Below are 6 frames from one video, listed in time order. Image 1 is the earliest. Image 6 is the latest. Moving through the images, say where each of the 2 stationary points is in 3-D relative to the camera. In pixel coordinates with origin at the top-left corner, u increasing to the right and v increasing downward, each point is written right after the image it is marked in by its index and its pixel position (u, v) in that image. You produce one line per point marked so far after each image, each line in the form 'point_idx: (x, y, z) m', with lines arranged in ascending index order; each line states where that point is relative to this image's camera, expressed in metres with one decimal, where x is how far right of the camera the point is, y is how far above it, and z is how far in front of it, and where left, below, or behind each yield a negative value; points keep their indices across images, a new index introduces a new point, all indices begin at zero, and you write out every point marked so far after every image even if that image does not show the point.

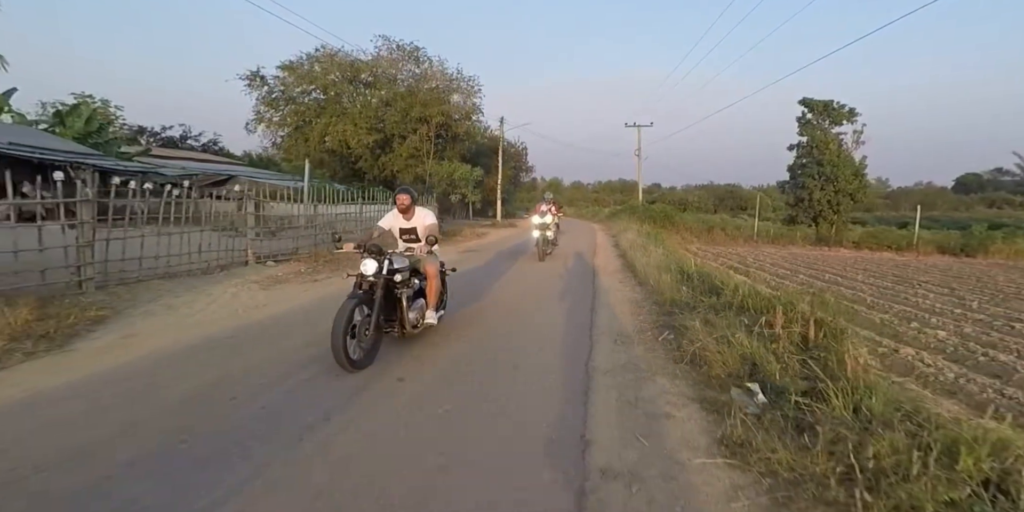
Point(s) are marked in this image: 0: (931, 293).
0: (+14.1, -1.2, +17.4) m
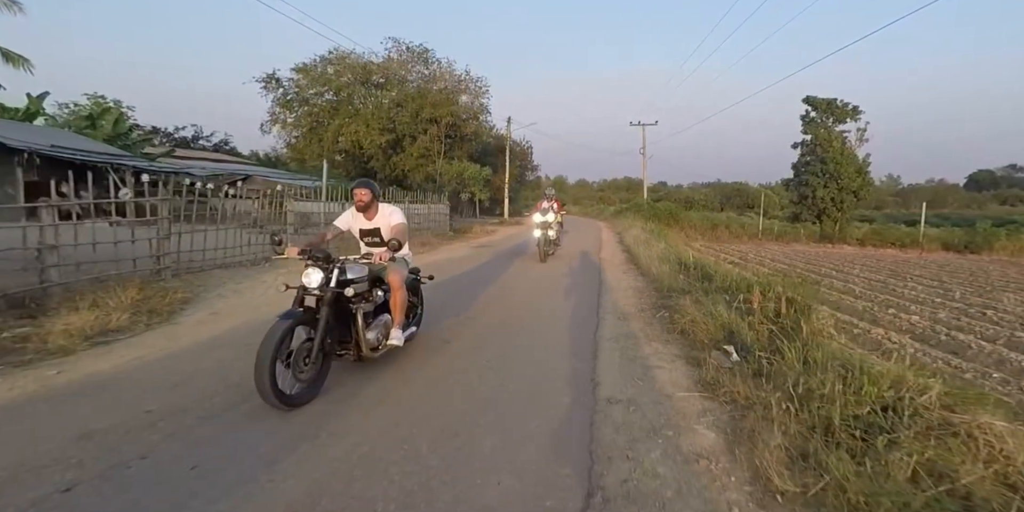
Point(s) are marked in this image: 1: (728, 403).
0: (+14.5, -1.0, +18.3) m
1: (+1.7, -1.1, +4.1) m
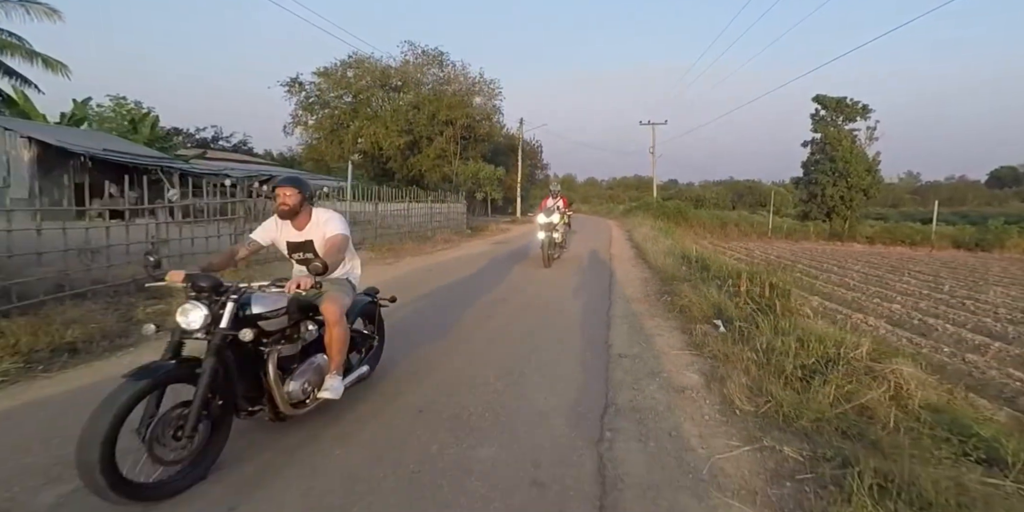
0: (+15.1, -0.9, +19.4) m
1: (+2.0, -1.0, +5.3) m
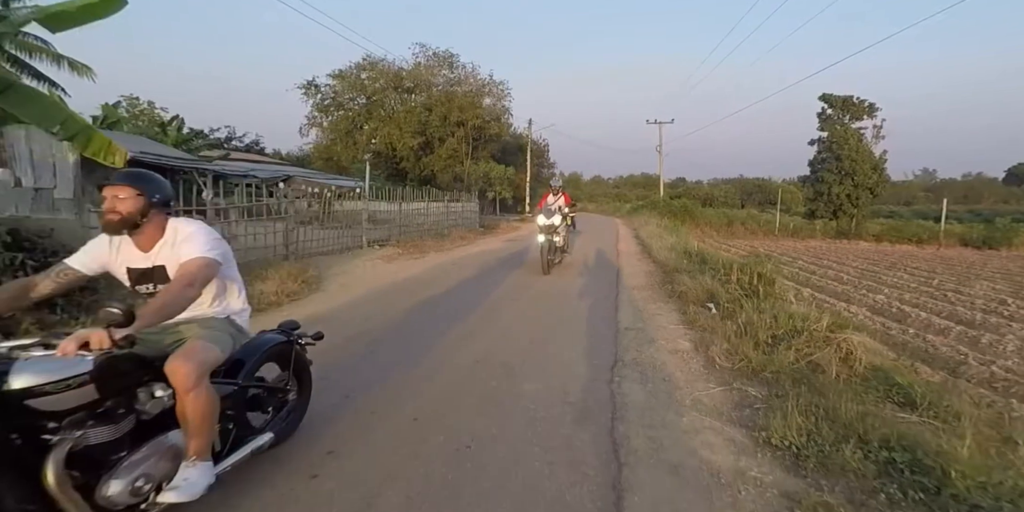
0: (+15.6, -0.8, +20.3) m
1: (+2.3, -0.9, +6.5) m
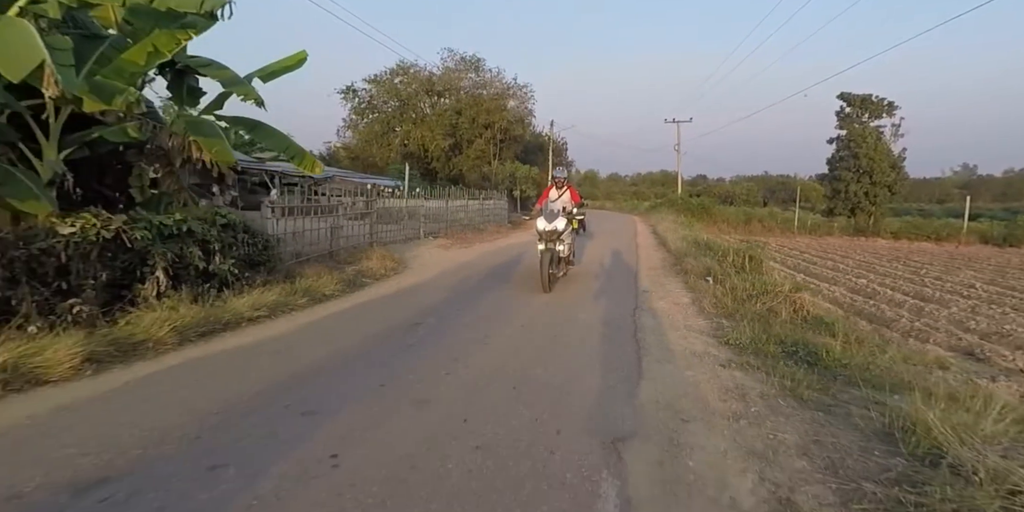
0: (+16.9, -0.5, +22.3) m
1: (+3.1, -0.7, +8.9) m
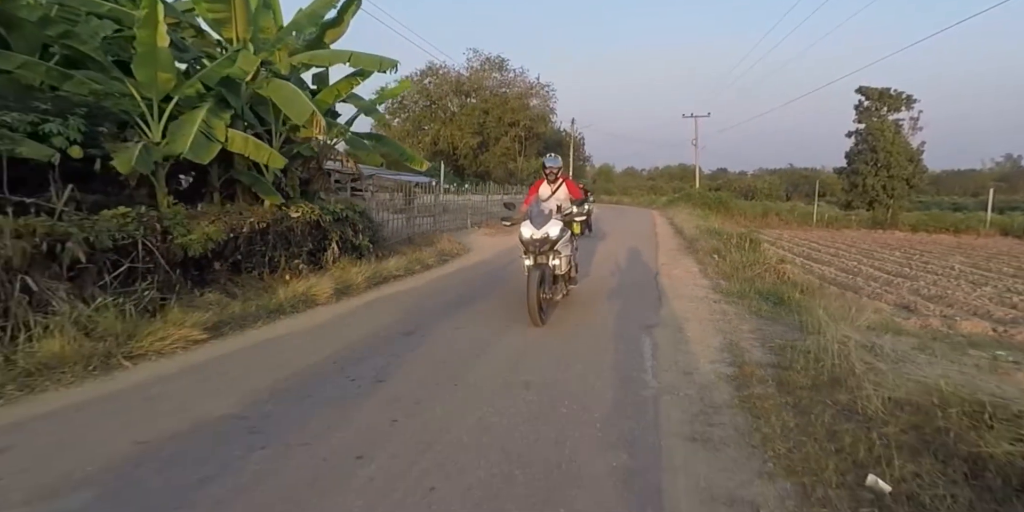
0: (+18.3, +0.1, +24.4) m
1: (+4.2, -0.3, +11.5) m
